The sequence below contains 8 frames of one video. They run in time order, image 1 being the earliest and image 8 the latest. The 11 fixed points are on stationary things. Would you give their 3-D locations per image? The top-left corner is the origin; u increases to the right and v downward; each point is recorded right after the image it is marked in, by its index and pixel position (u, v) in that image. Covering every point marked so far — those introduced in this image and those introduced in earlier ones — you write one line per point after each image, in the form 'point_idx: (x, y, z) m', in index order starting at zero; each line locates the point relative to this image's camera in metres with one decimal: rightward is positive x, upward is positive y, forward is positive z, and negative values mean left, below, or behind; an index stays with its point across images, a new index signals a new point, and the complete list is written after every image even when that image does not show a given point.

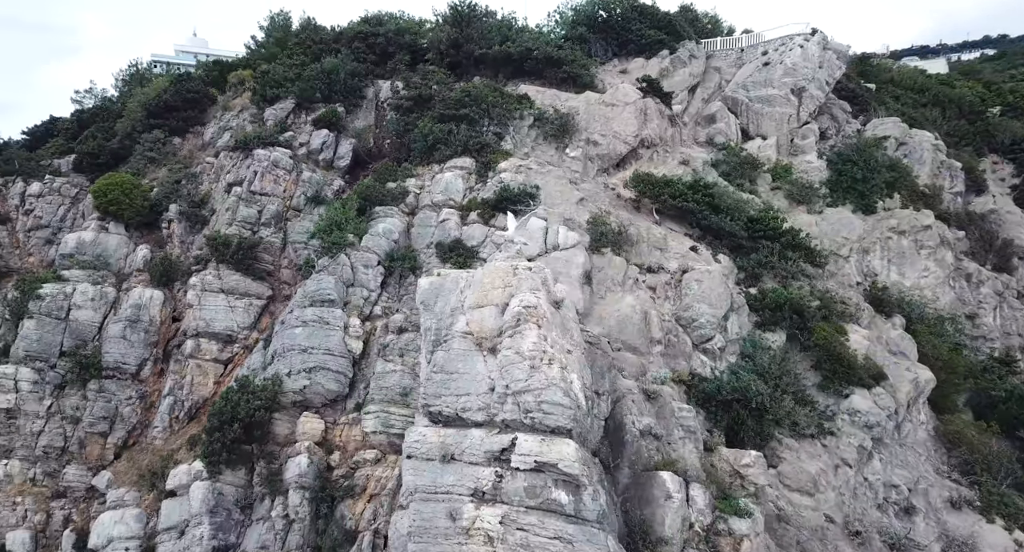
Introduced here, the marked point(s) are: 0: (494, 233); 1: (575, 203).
0: (-0.9, +1.4, +18.9) m
1: (+2.0, +2.5, +19.5) m
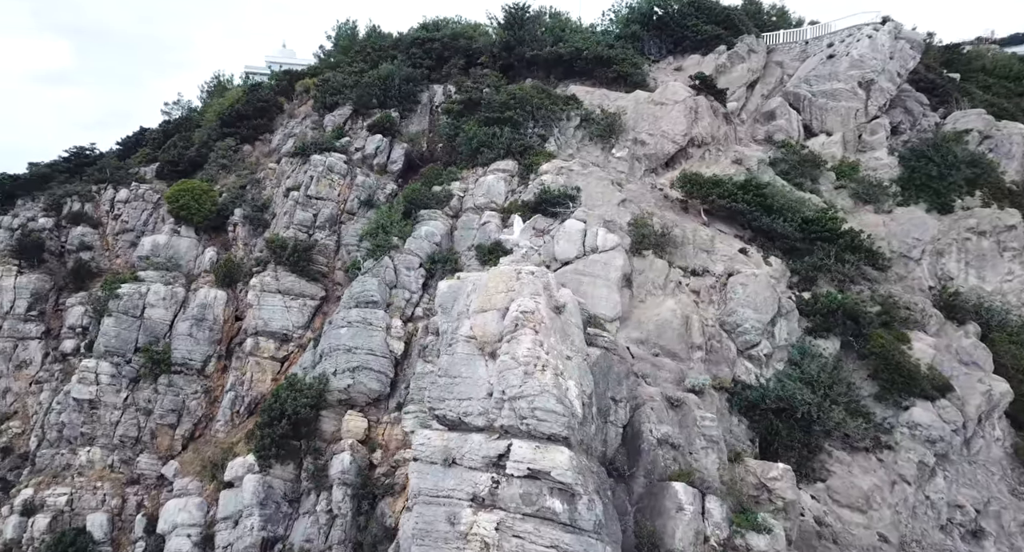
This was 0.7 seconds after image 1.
0: (+0.5, +1.3, +18.8) m
1: (+3.4, +2.4, +19.1) m
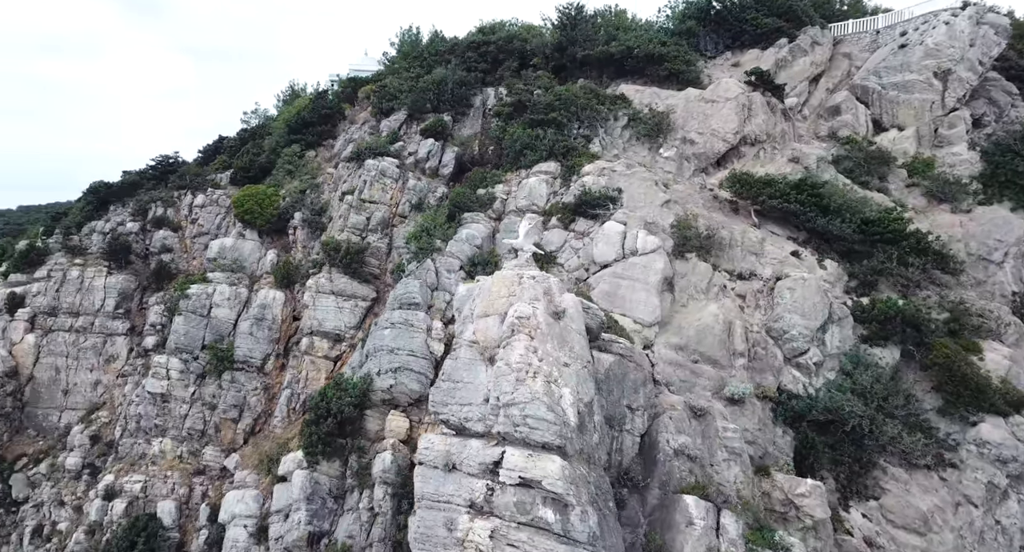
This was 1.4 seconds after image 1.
0: (+1.9, +1.3, +18.6) m
1: (+4.8, +2.3, +18.7) m
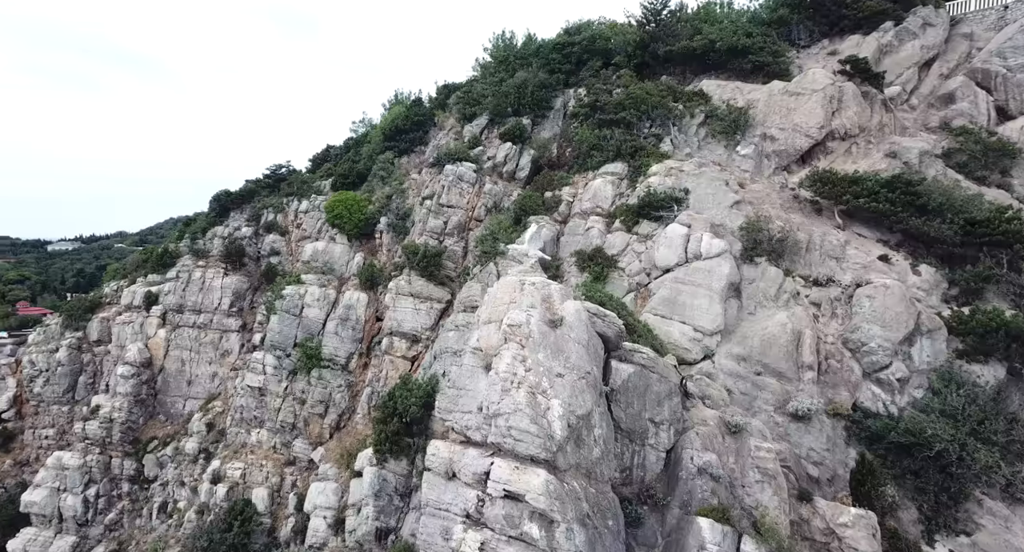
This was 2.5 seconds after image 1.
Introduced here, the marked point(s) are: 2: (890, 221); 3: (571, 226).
0: (+3.9, +1.1, +18.1) m
1: (+6.8, +2.2, +17.7) m
2: (+11.3, +1.7, +16.7) m
3: (+2.1, +1.7, +20.1) m
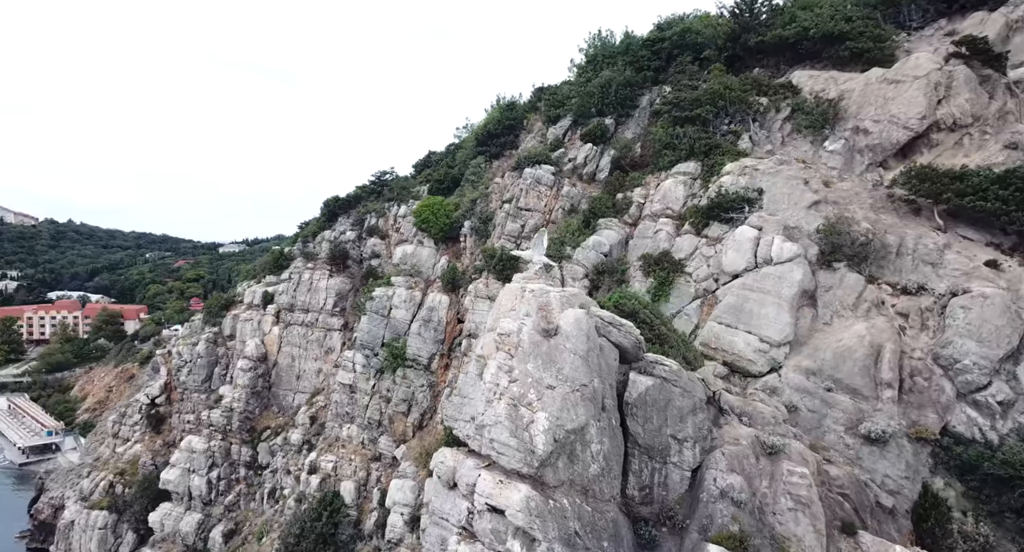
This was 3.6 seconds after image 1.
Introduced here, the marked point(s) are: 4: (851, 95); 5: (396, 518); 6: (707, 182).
0: (+6.0, +0.9, +17.3) m
1: (+8.8, +2.0, +16.4) m
2: (+13.1, +1.5, +14.7) m
3: (+4.5, +1.6, +19.5) m
4: (+11.8, +6.3, +19.7) m
5: (-4.3, -8.3, +19.5) m
6: (+6.7, +3.2, +19.2) m
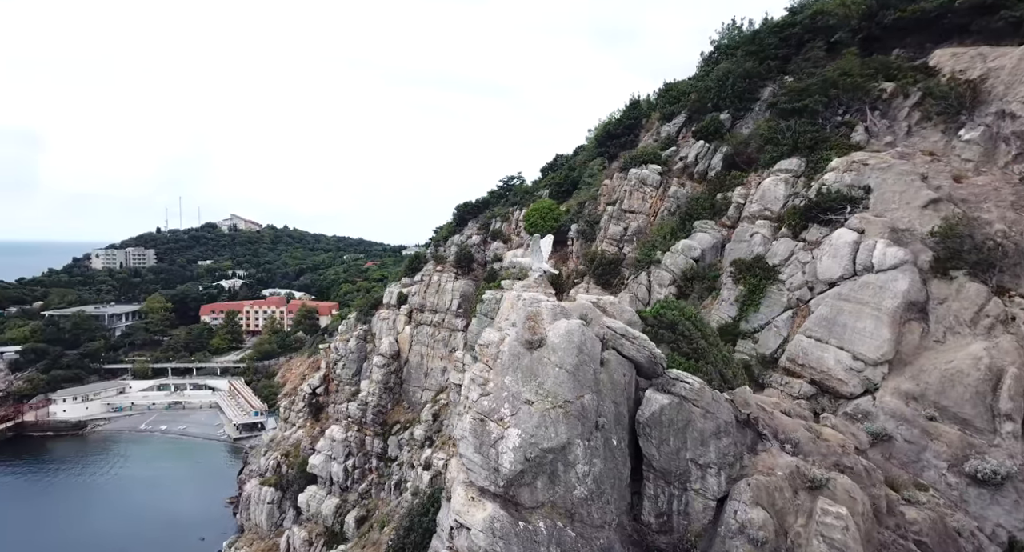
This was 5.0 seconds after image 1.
0: (+8.4, +0.7, +15.7) m
1: (+10.9, +1.8, +14.3) m
2: (+14.8, +1.3, +11.8) m
3: (+7.4, +1.4, +18.2) m
4: (+14.5, +6.1, +16.9) m
5: (-1.2, -8.4, +20.0) m
6: (+9.4, +2.9, +17.4) m
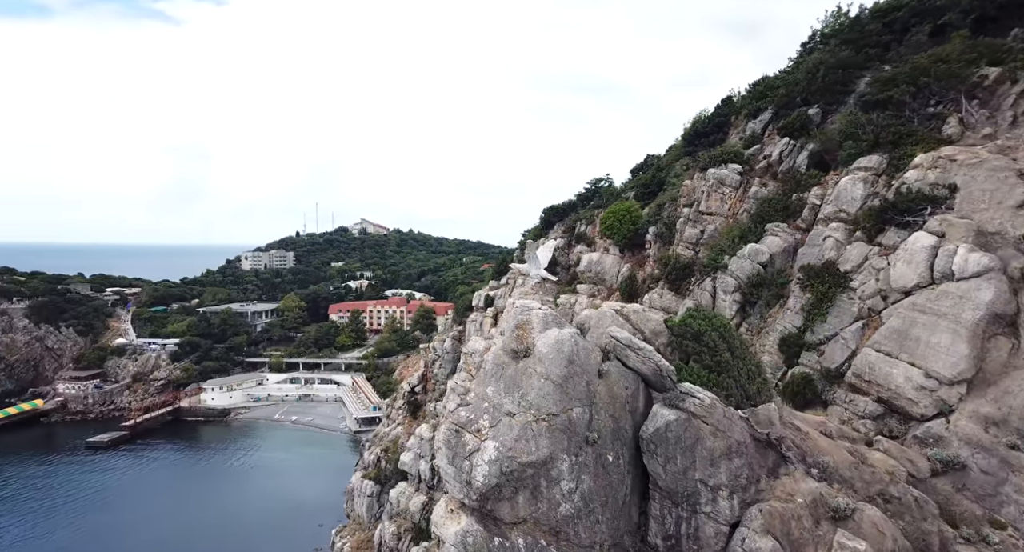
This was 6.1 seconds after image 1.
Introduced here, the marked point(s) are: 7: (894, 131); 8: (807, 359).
0: (+9.8, +0.6, +14.4) m
1: (+12.1, +1.6, +12.7) m
2: (+15.6, +1.1, +9.6) m
3: (+9.2, +1.2, +17.0) m
4: (+16.1, +5.8, +14.7) m
5: (+0.8, -8.6, +19.9) m
6: (+11.1, +2.8, +16.0) m
7: (+11.7, +4.3, +16.9) m
8: (+8.0, -2.3, +15.5) m
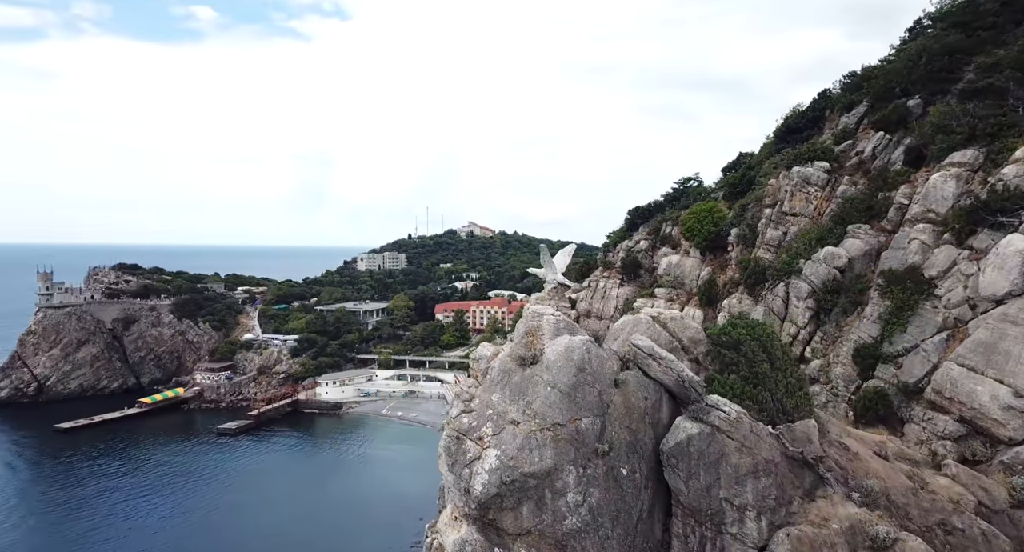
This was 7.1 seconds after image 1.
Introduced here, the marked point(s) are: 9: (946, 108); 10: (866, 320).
0: (+11.1, +0.4, +13.0) m
1: (+13.2, +1.5, +11.0) m
2: (+16.2, +1.0, +7.5) m
3: (+10.9, +1.0, +15.6) m
4: (+17.4, +5.7, +12.5) m
5: (+3.0, -8.7, +19.6) m
6: (+12.6, +2.6, +14.4) m
7: (+13.4, +4.1, +15.2) m
8: (+9.5, -2.4, +14.3) m
9: (+13.2, +4.9, +16.9) m
10: (+9.8, -1.2, +15.5) m
